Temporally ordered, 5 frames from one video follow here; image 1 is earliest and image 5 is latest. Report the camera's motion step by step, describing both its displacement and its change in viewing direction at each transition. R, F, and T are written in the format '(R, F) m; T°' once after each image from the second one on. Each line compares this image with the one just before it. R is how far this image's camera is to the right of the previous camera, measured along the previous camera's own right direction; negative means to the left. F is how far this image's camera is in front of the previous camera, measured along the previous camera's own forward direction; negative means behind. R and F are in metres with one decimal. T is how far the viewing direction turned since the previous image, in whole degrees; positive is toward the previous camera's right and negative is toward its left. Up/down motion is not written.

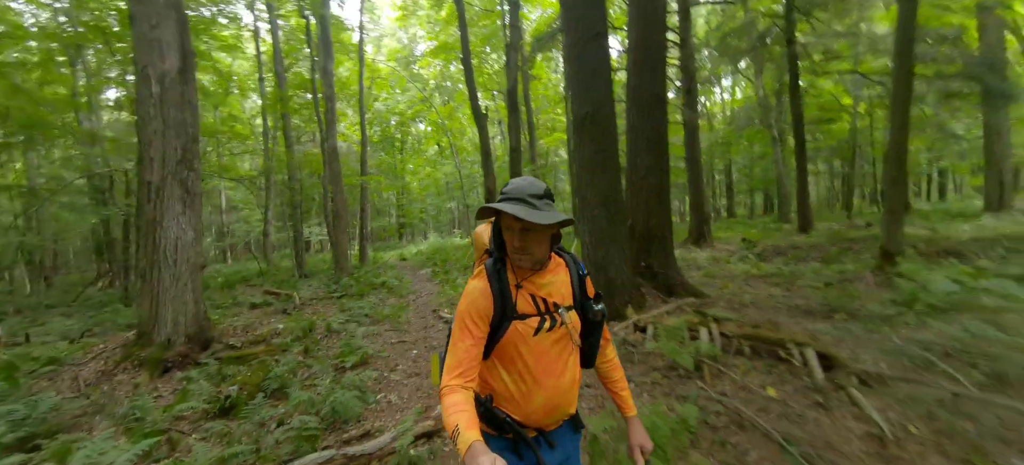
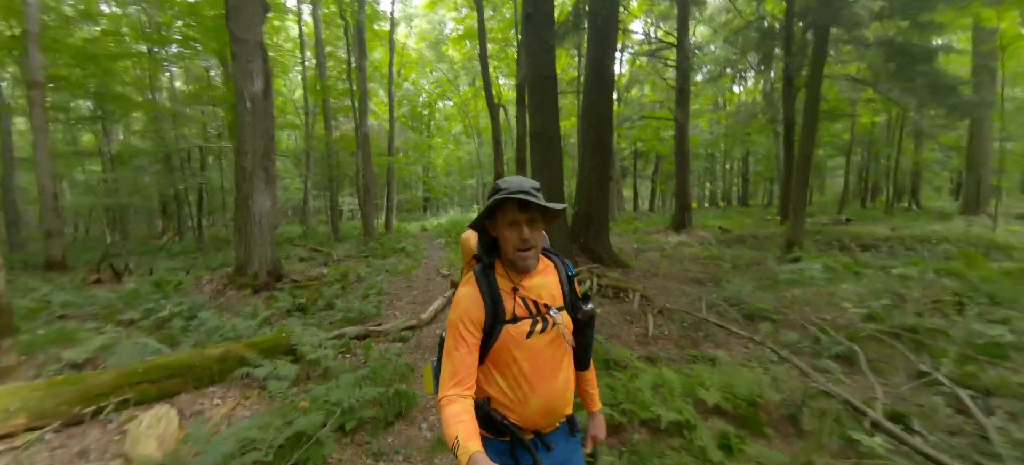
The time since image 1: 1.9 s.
(+1.0, -2.1) m; -4°
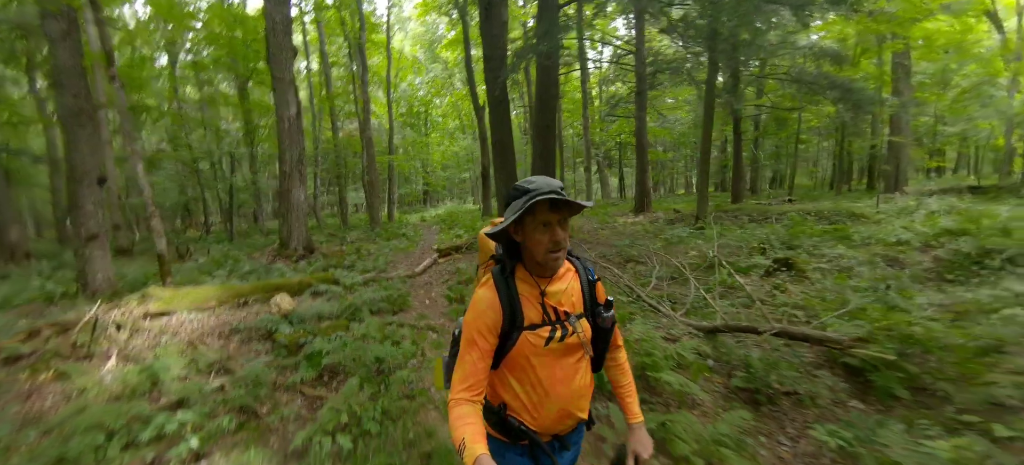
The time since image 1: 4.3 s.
(+0.8, -2.6) m; 0°
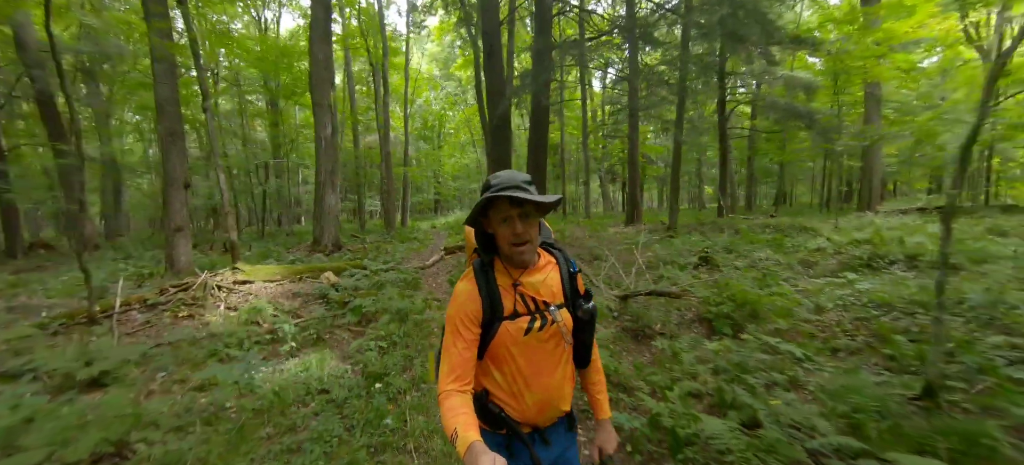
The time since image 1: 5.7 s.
(+0.4, -1.8) m; -1°
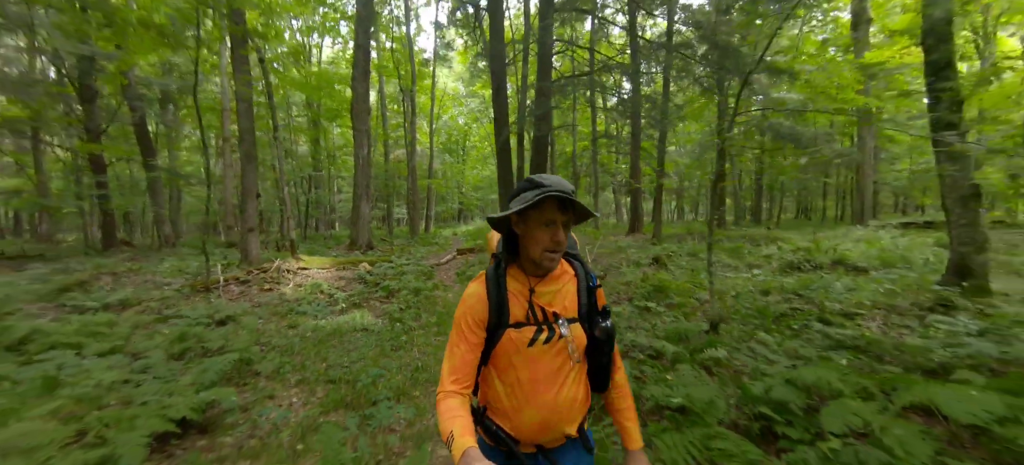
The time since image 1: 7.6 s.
(+0.8, -2.1) m; -4°
